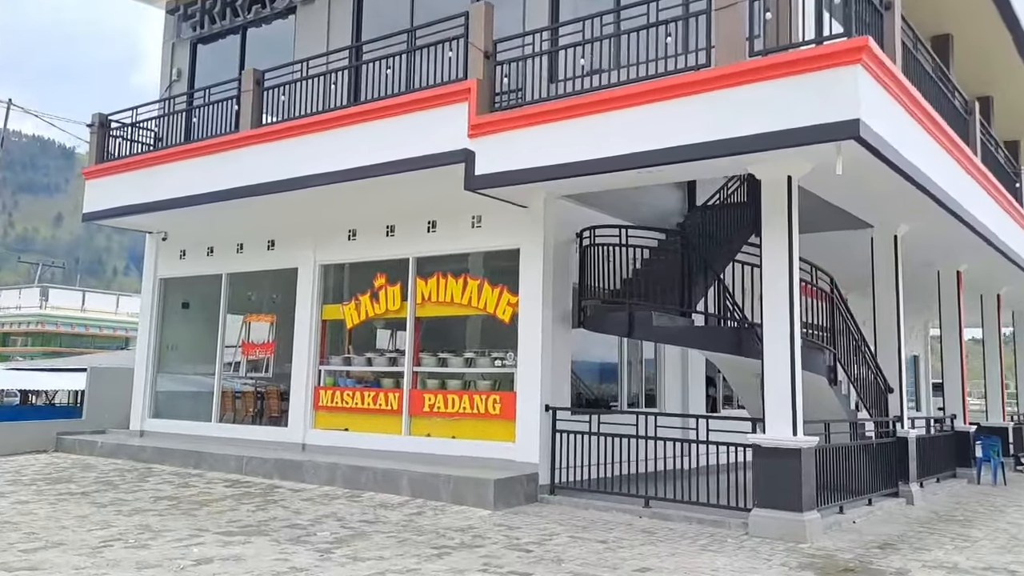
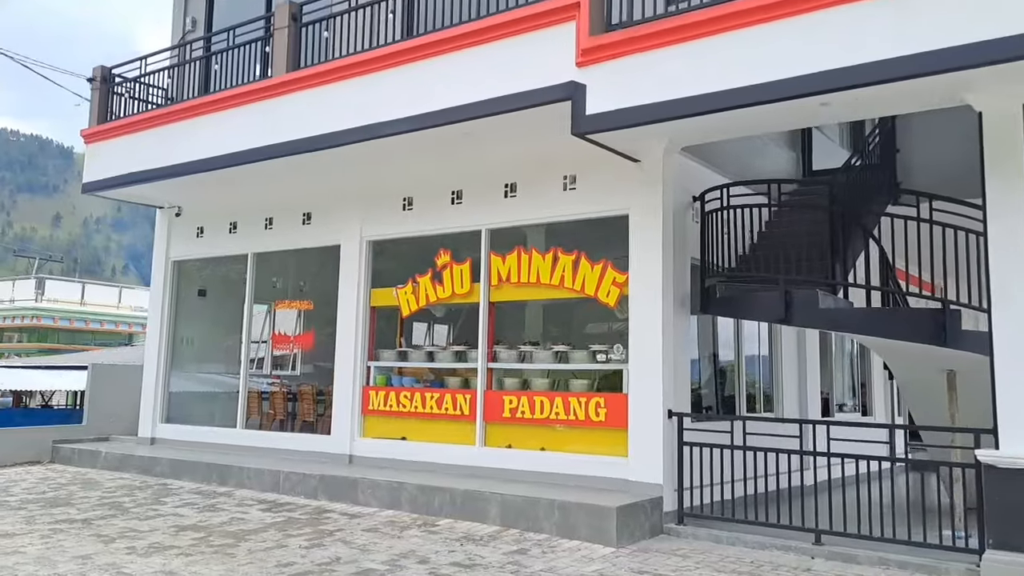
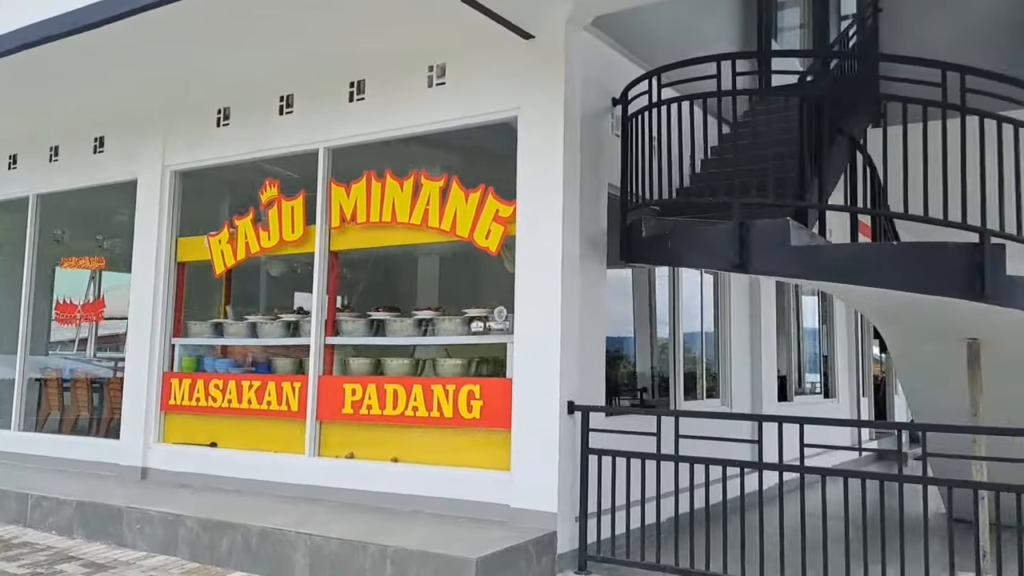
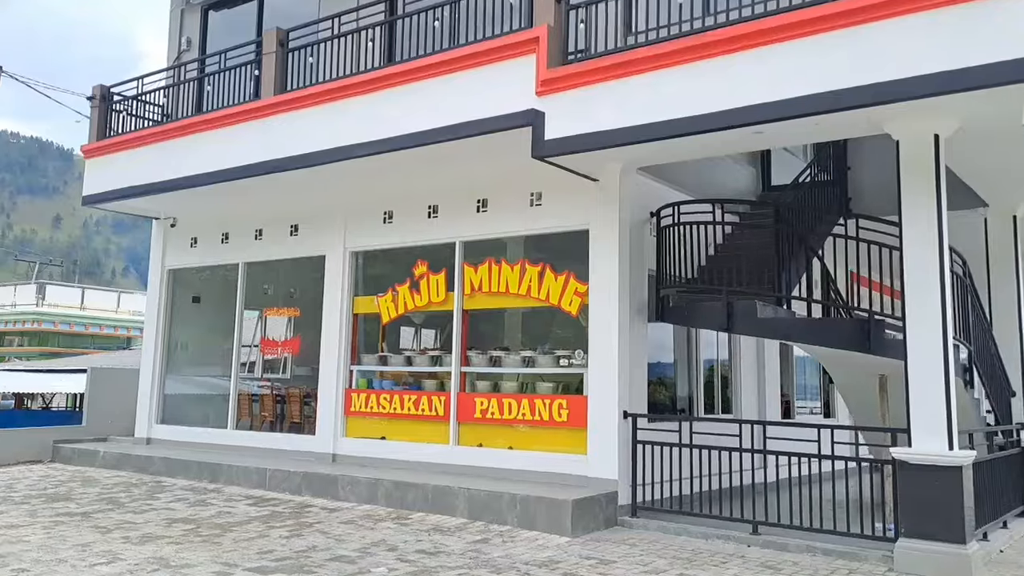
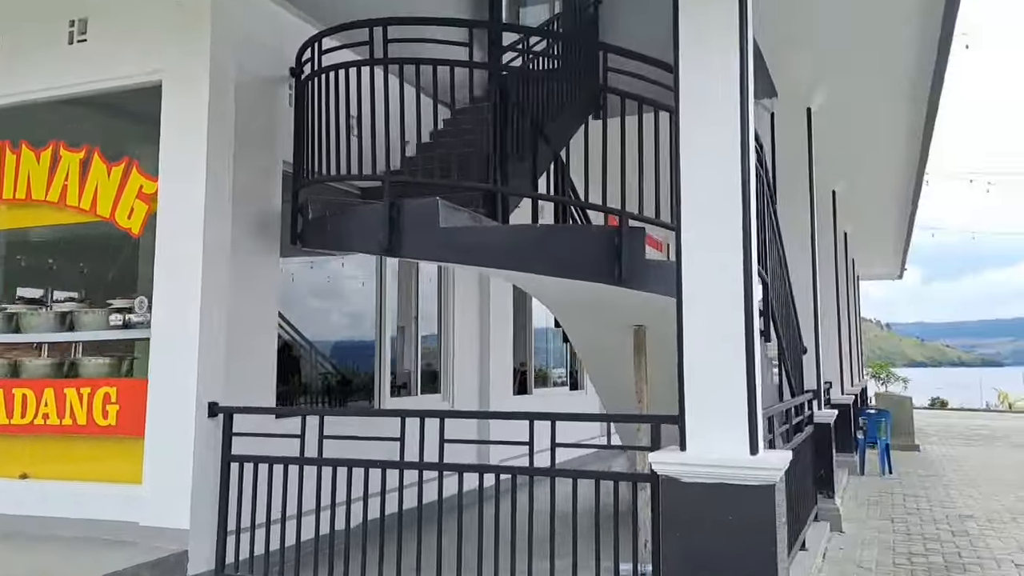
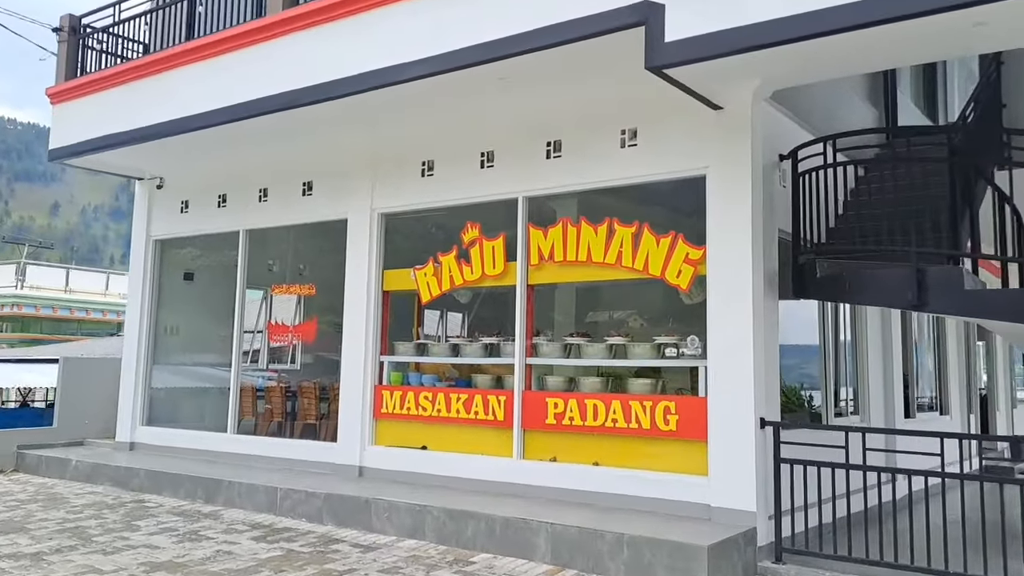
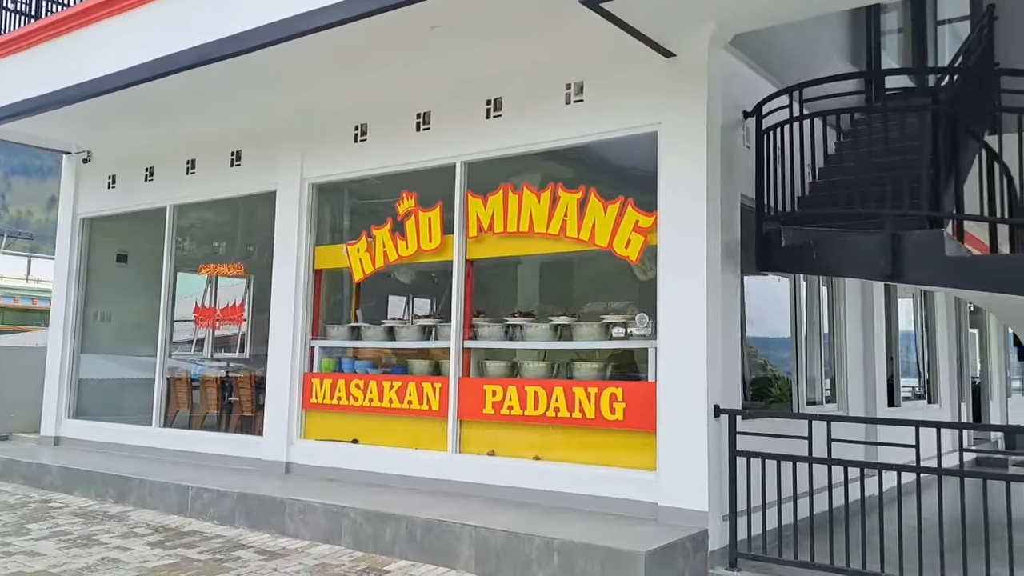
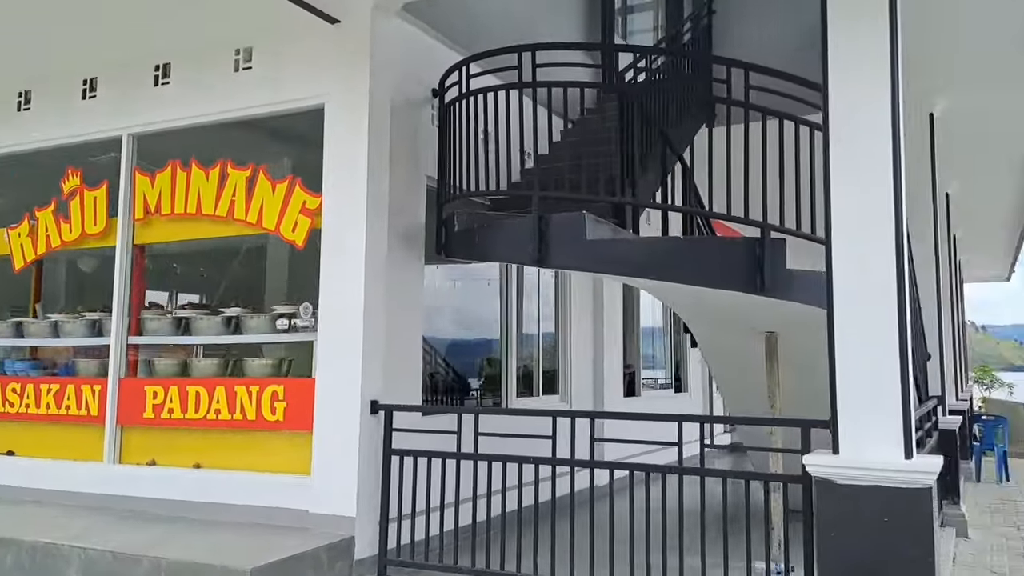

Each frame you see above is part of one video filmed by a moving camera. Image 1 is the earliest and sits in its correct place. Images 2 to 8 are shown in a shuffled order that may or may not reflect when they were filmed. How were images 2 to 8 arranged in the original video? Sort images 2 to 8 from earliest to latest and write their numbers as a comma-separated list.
4, 2, 6, 7, 3, 8, 5
